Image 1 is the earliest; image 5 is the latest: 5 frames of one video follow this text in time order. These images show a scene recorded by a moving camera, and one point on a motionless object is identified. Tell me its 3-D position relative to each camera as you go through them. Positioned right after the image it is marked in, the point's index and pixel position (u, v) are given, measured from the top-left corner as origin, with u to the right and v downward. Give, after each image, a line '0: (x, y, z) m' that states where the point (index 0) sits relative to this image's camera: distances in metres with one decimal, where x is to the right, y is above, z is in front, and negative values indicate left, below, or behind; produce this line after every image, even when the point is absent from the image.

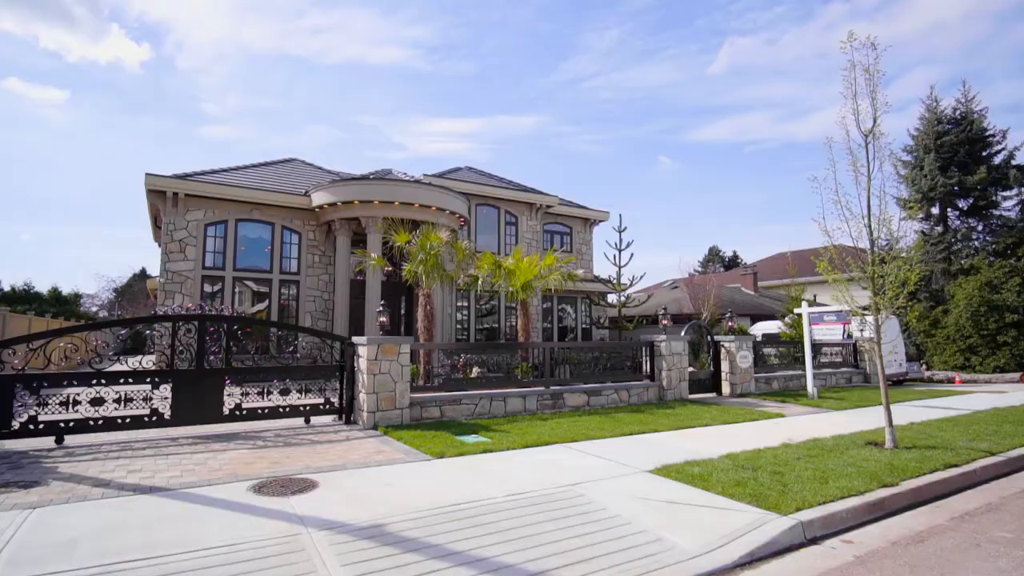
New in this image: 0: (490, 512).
0: (-0.2, -1.8, +4.3) m
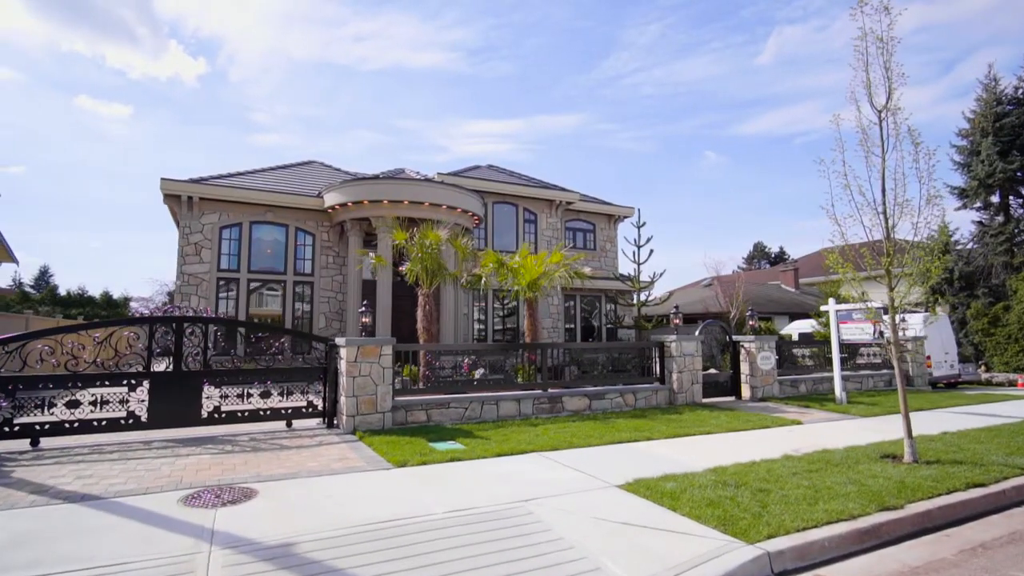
0: (-0.7, -1.8, +3.9) m
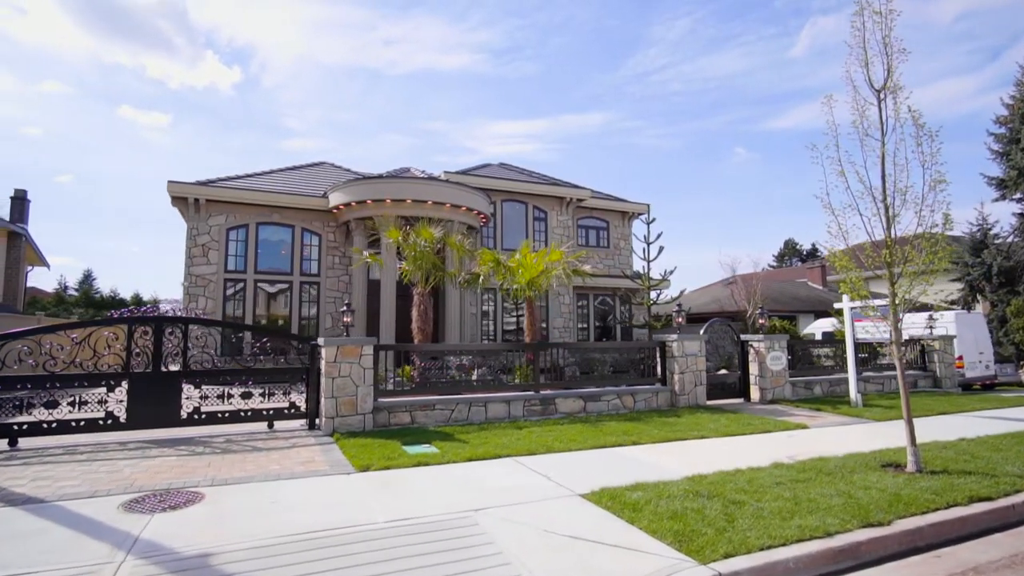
0: (-1.1, -1.8, +3.7) m
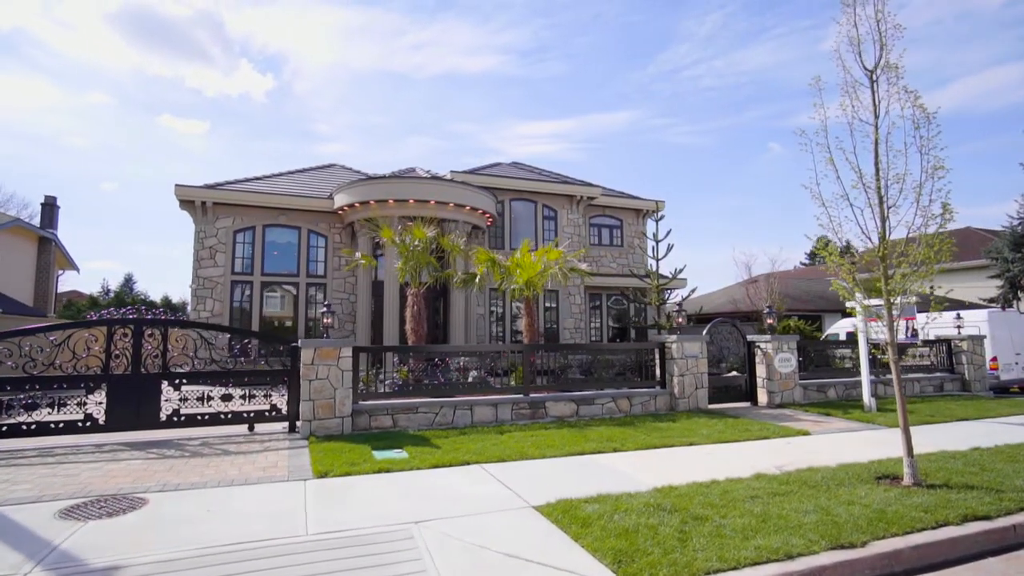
0: (-1.6, -1.8, +3.5) m
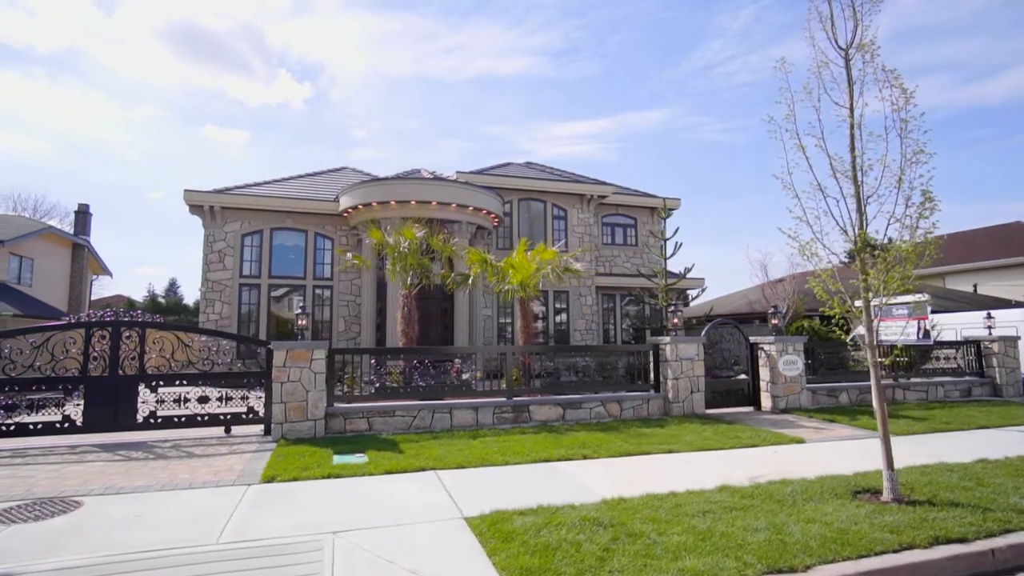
0: (-2.2, -1.8, +3.4) m
